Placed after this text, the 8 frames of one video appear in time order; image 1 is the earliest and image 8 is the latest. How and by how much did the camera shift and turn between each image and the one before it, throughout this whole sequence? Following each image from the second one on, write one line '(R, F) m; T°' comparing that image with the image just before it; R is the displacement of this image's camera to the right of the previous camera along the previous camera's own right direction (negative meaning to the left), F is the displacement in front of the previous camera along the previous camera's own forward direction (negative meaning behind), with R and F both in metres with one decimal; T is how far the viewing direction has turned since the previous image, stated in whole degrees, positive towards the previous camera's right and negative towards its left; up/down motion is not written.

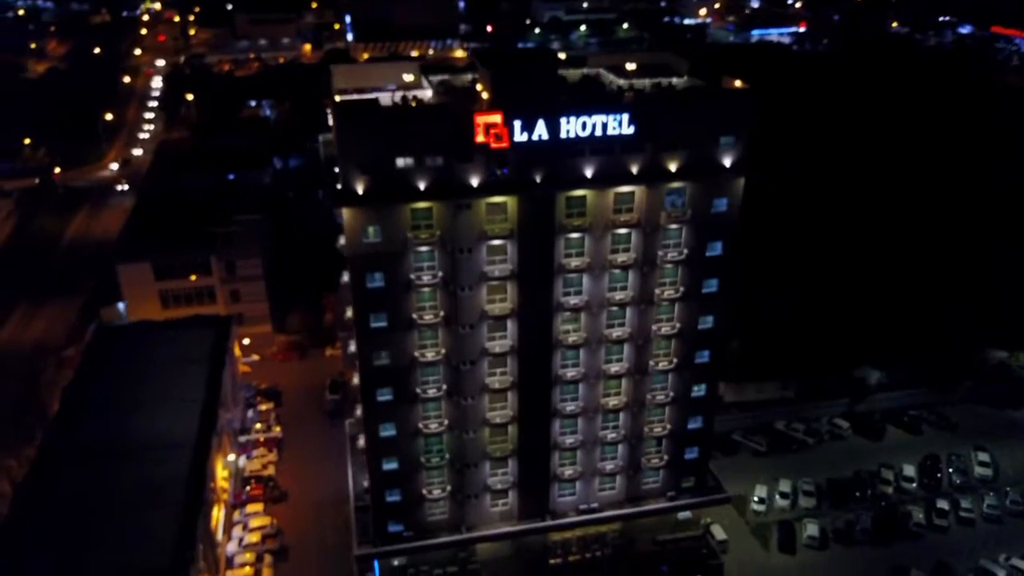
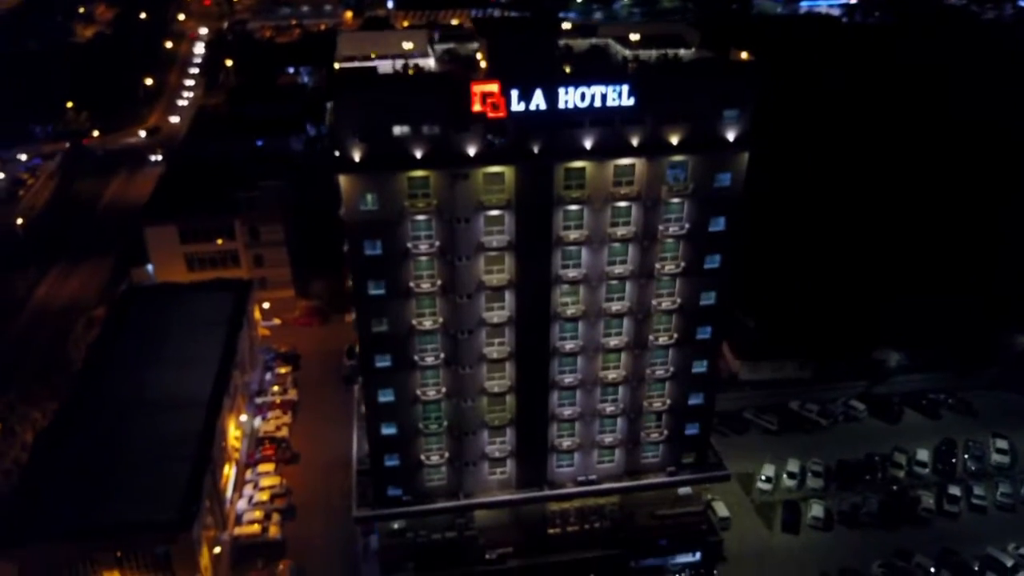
(+2.4, 0.0) m; -3°
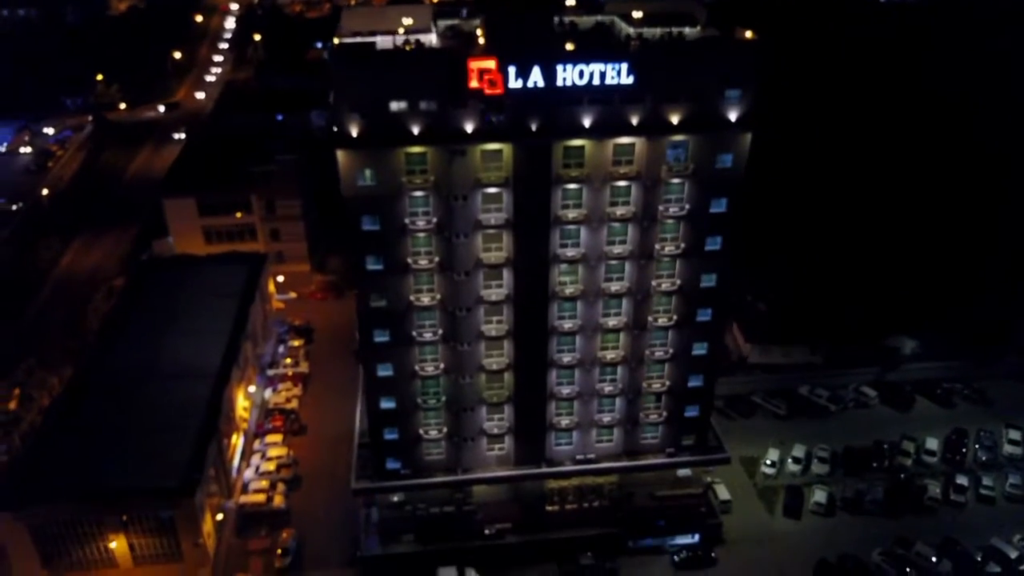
(+1.8, 0.0) m; -2°
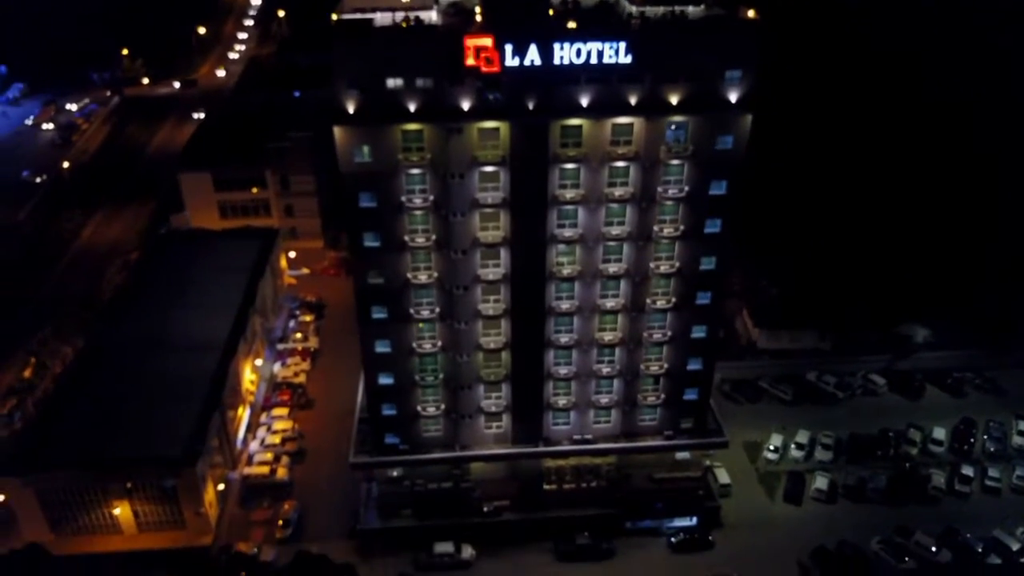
(+1.7, 0.0) m; -2°
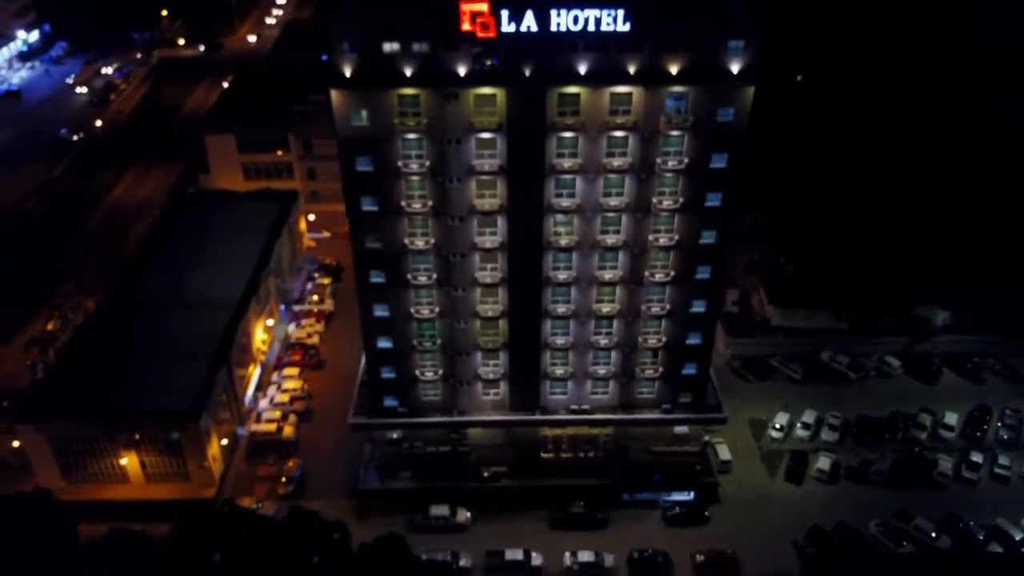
(+2.5, 0.0) m; -3°
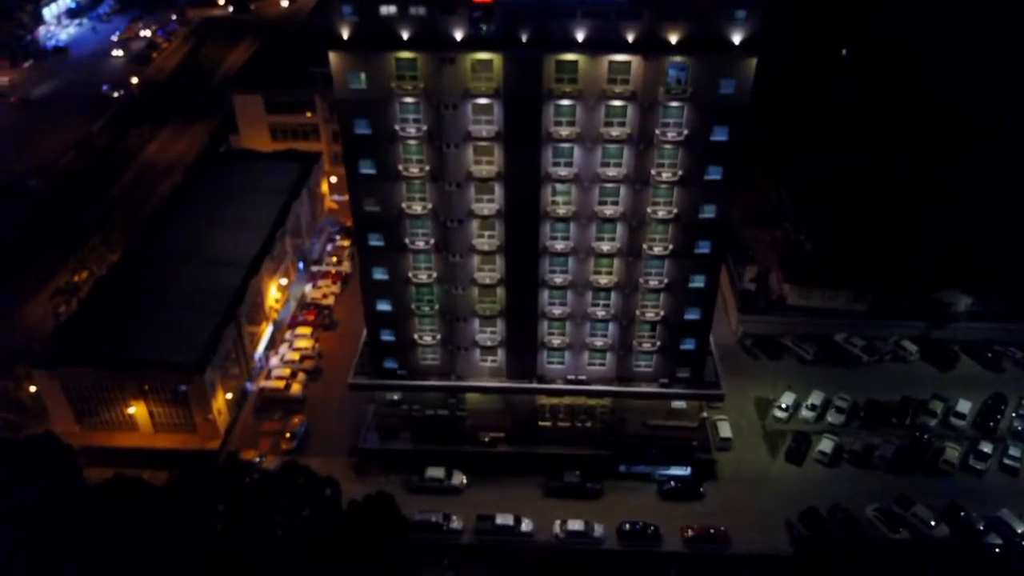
(+2.9, 0.0) m; -3°
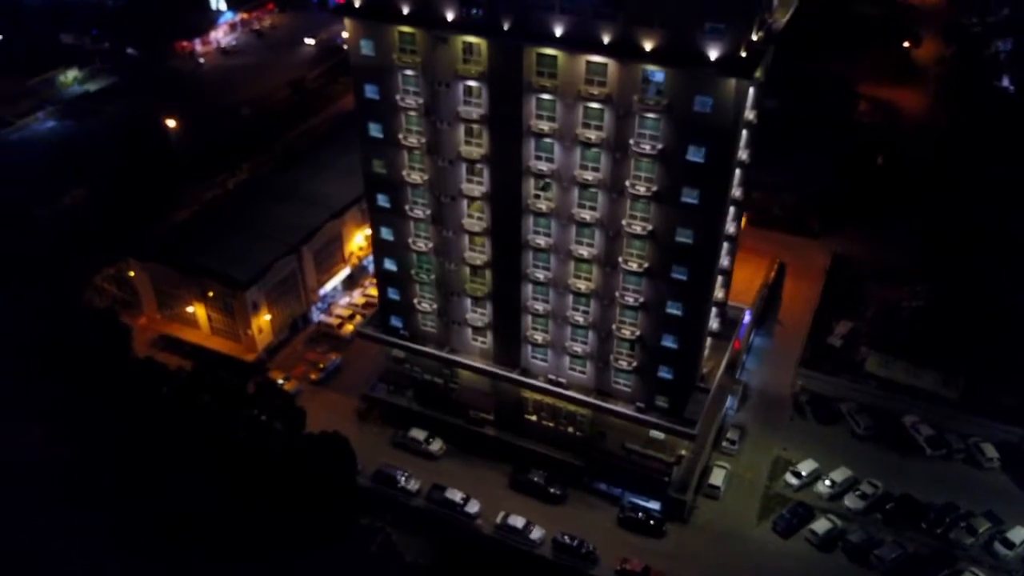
(+16.1, +2.2) m; -18°
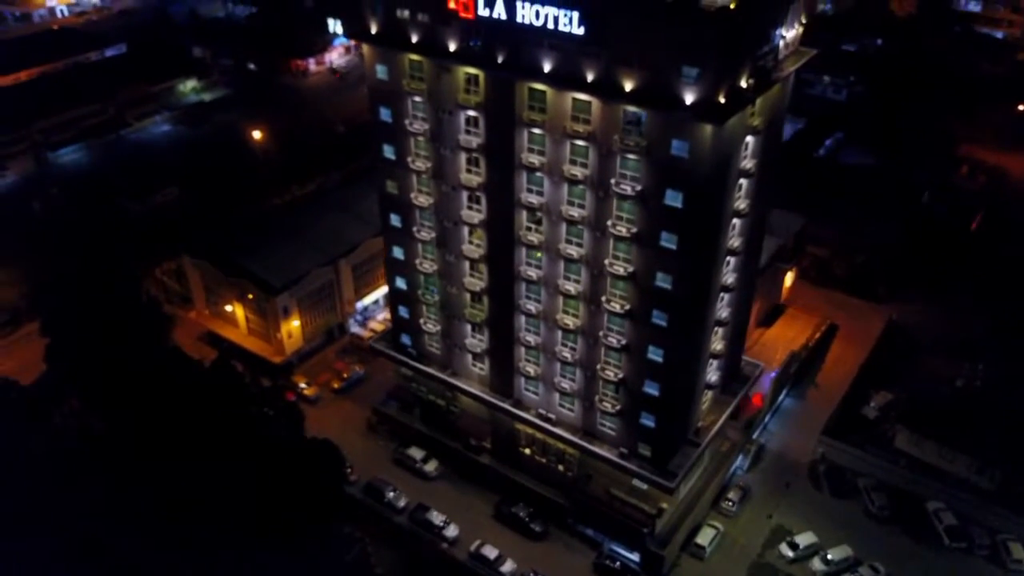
(+7.6, +0.3) m; -9°
